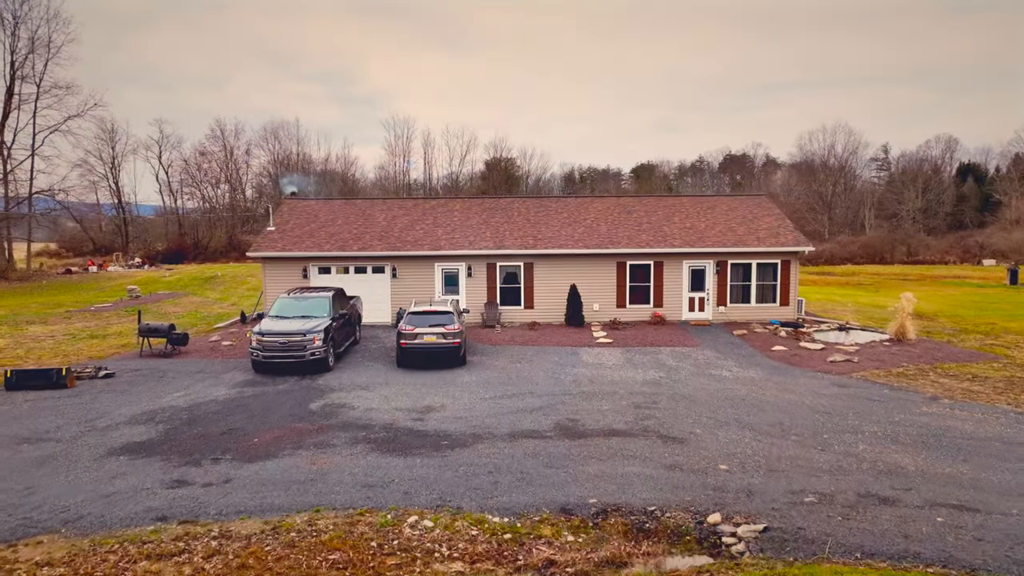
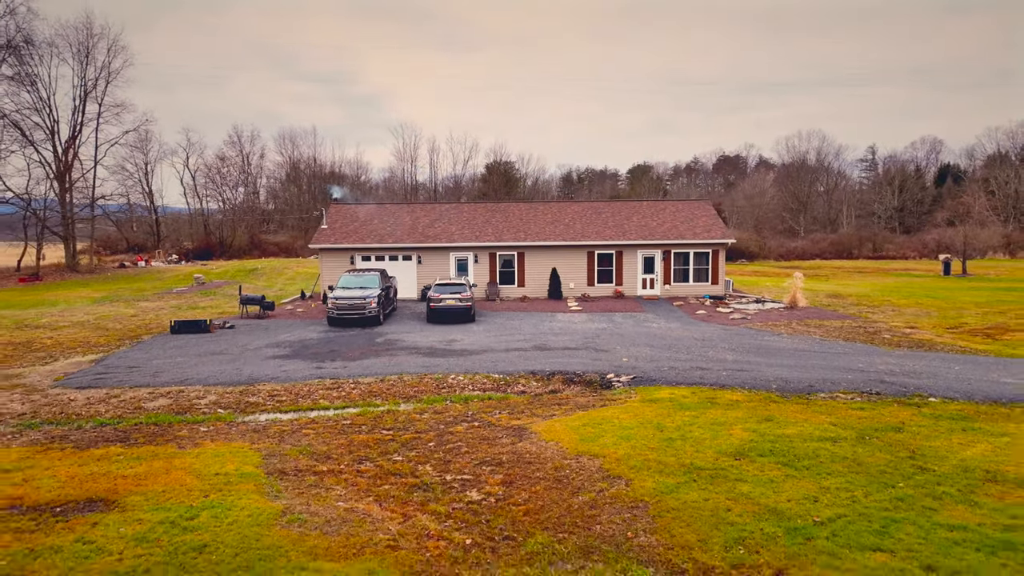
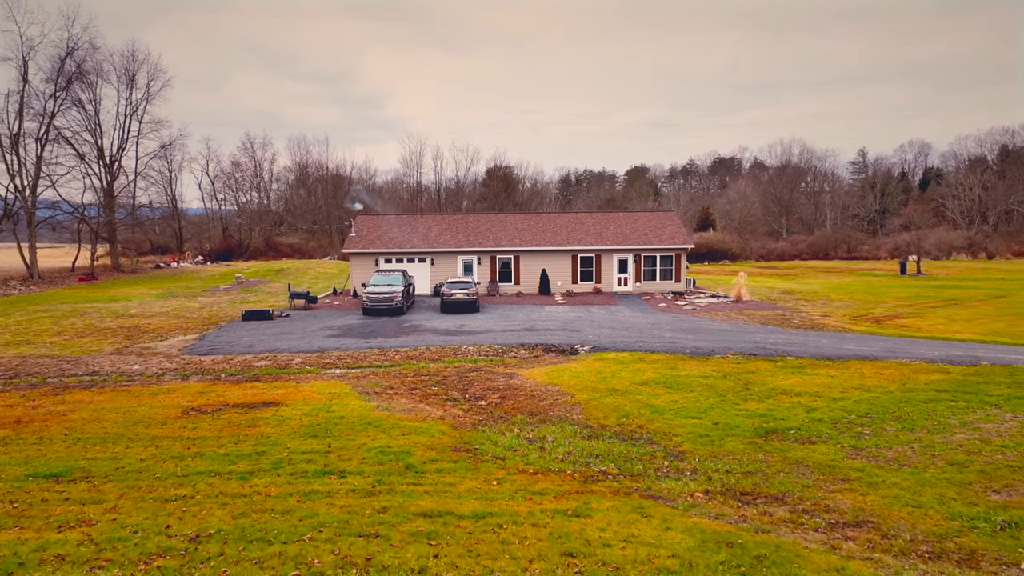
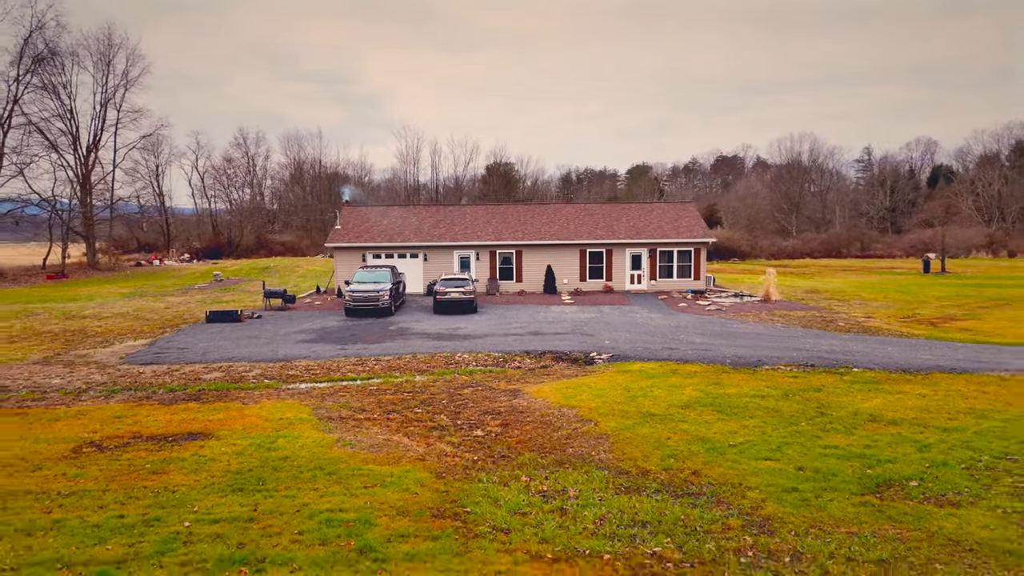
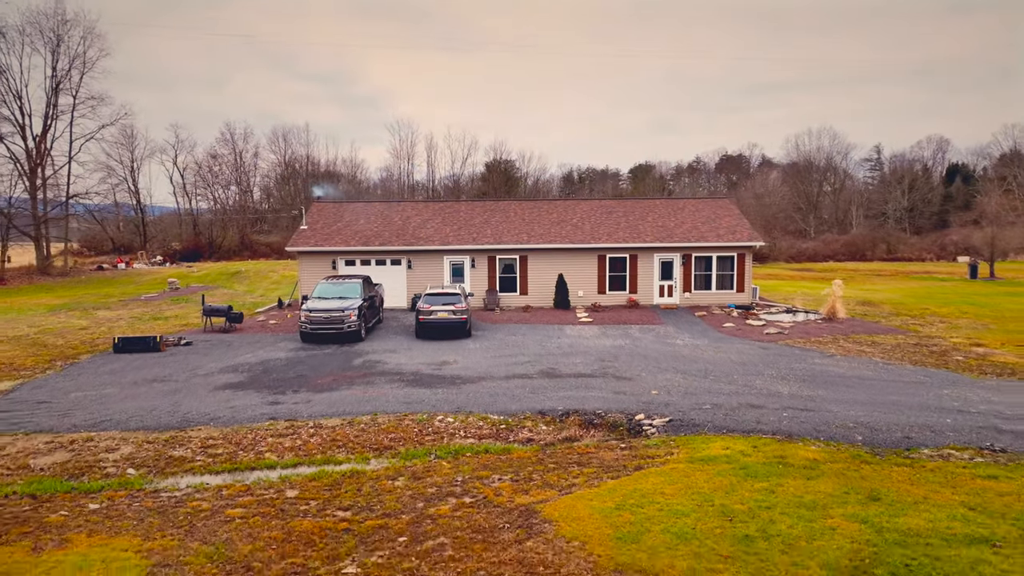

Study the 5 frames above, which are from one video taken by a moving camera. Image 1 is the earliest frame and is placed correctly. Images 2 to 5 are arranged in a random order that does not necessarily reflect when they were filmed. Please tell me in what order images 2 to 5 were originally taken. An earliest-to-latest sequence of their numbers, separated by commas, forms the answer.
5, 2, 4, 3
